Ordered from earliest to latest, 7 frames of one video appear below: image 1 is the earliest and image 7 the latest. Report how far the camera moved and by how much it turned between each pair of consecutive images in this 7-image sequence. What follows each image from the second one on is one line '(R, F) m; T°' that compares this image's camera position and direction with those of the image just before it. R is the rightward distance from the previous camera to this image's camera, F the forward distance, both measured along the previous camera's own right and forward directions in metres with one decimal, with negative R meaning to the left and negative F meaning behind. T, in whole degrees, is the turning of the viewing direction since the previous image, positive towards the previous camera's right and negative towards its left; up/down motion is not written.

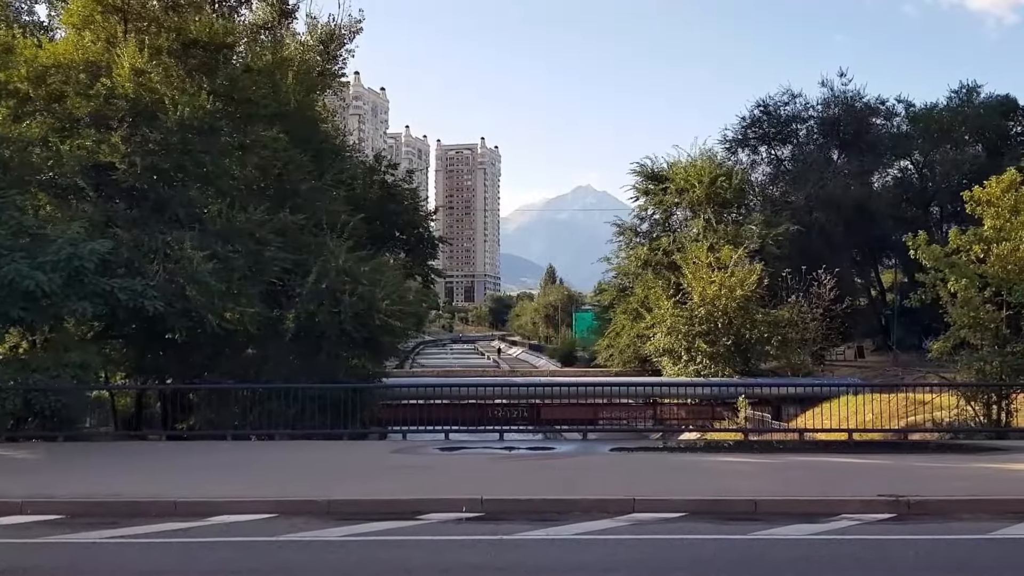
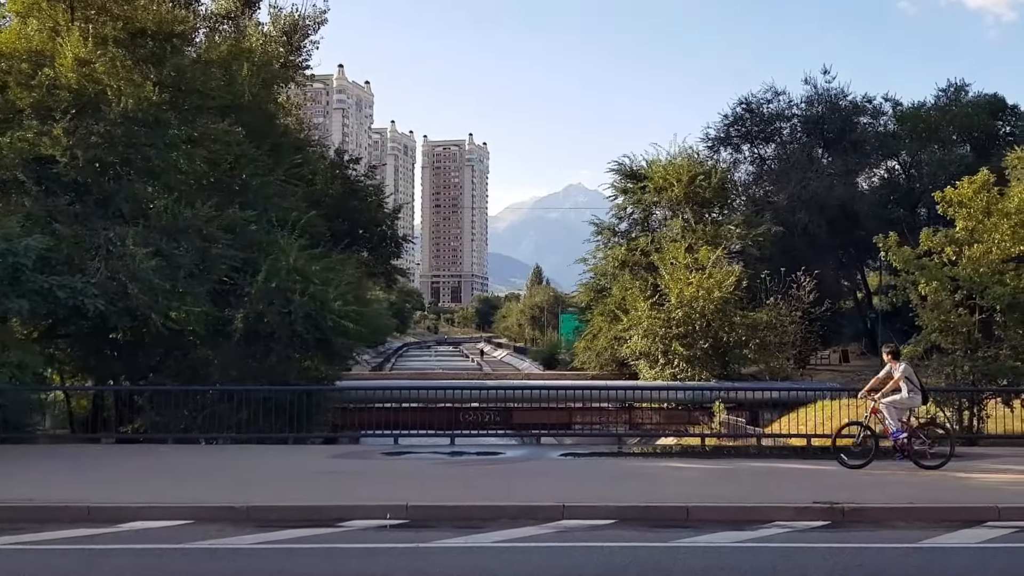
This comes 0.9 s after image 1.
(+0.8, +0.6) m; 0°
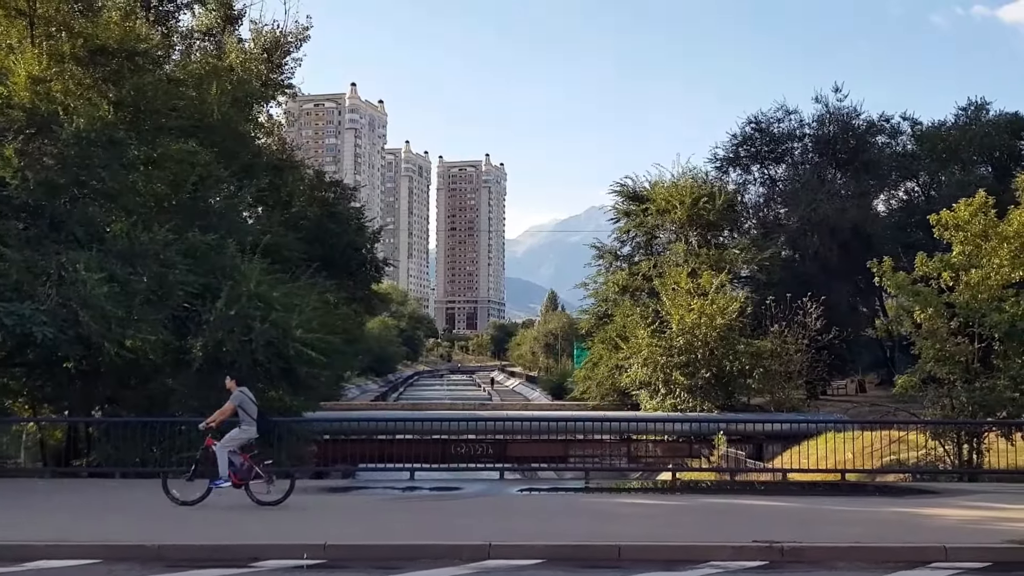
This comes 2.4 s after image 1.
(+1.2, +0.9) m; -2°
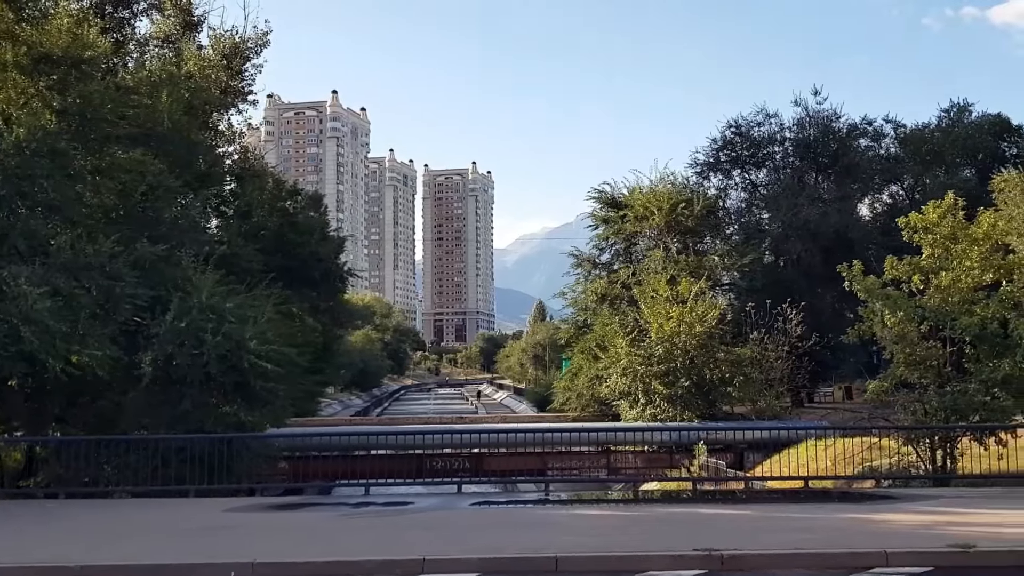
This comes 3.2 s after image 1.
(+0.7, +0.5) m; 0°
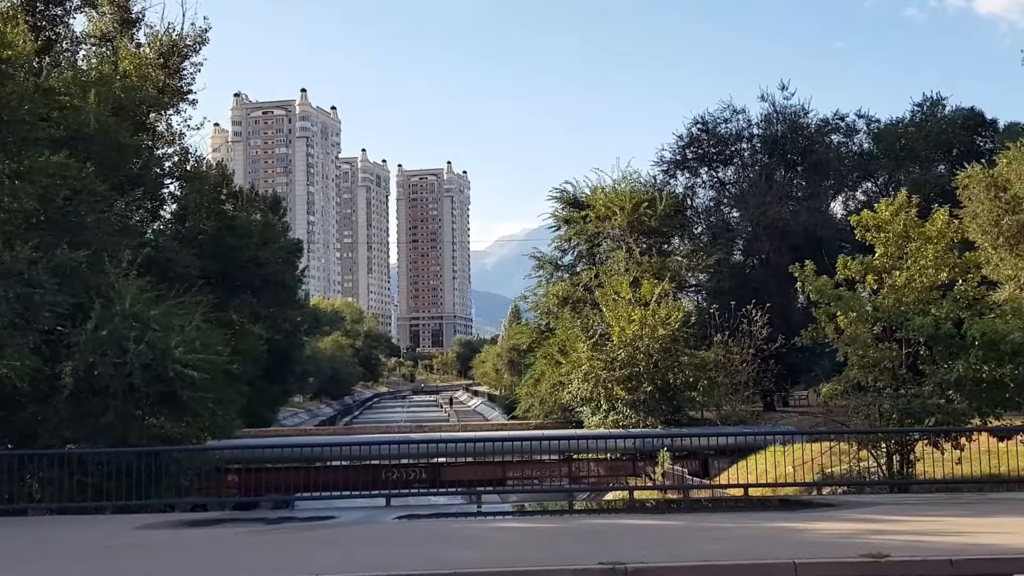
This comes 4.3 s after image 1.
(+0.9, +0.6) m; +1°
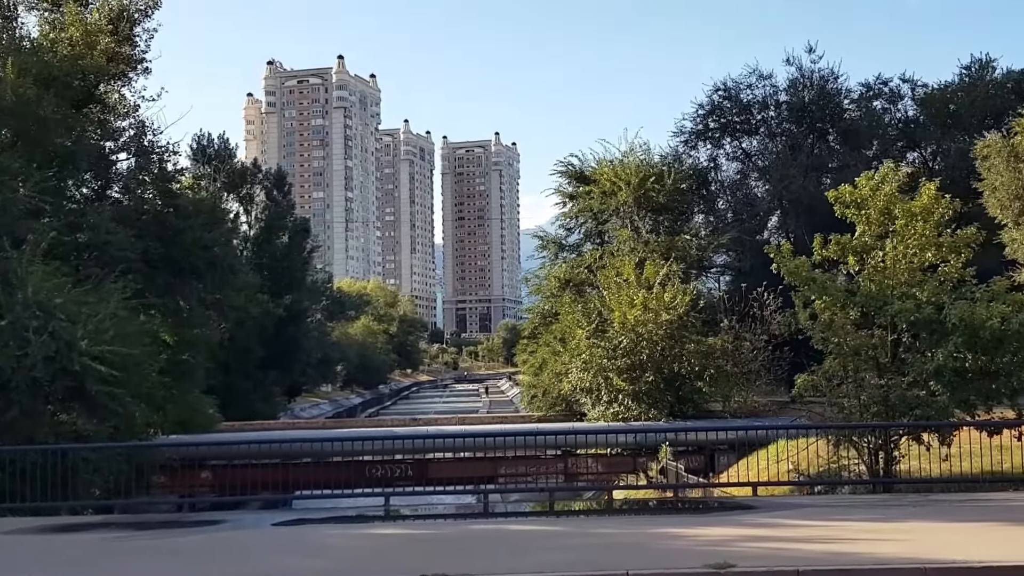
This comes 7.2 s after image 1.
(+2.4, +1.9) m; -6°
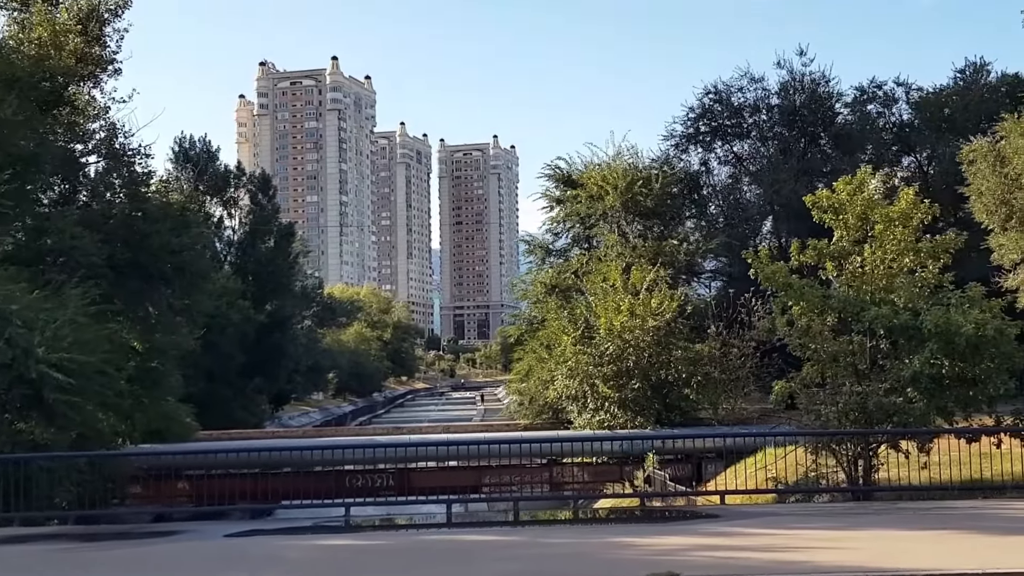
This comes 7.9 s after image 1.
(+0.6, +0.5) m; 0°
